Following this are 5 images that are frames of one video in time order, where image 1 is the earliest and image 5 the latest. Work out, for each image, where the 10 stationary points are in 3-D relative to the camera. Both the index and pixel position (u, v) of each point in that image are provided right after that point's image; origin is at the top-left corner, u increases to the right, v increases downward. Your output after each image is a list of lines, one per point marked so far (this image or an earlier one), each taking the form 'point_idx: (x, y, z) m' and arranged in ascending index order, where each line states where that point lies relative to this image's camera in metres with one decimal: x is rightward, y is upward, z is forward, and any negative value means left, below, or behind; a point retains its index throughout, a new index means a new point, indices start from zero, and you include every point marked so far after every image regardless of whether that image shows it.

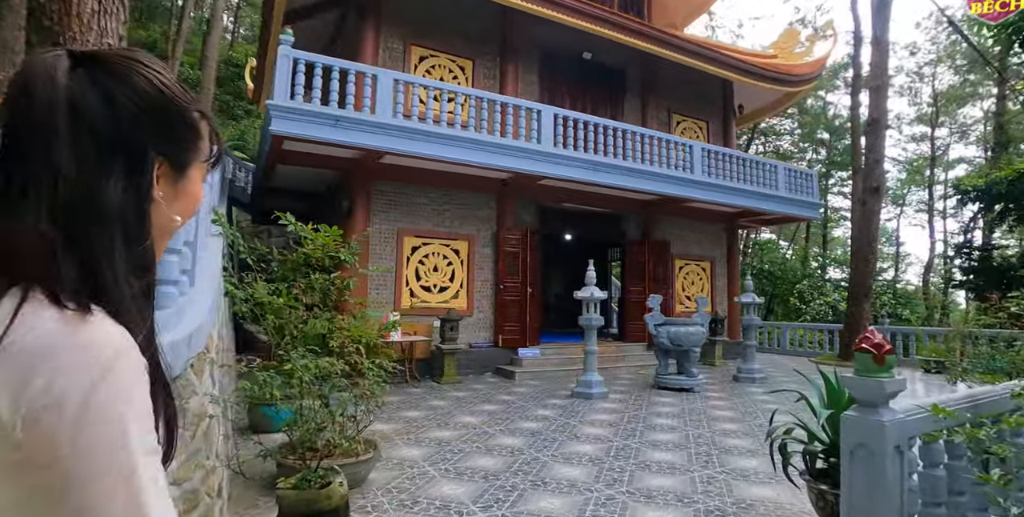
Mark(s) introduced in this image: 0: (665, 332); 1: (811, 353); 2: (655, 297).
0: (+1.9, -0.9, +6.5) m
1: (+6.6, -2.1, +11.7) m
2: (+1.8, -0.5, +6.6) m
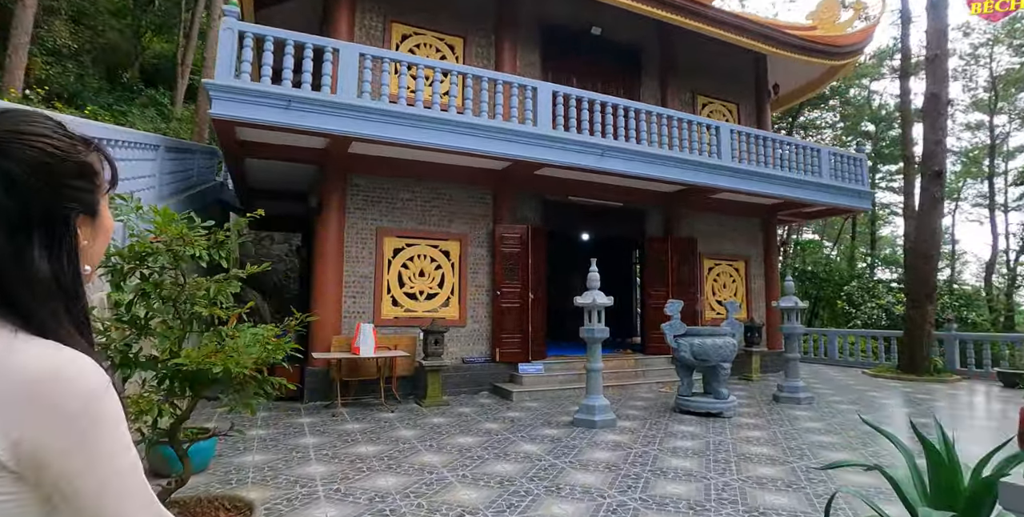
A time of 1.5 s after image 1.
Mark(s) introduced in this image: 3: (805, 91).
0: (+1.8, -0.9, +5.4) m
1: (+6.9, -2.1, +10.3) m
2: (+1.7, -0.5, +5.5) m
3: (+5.7, +3.3, +10.2) m
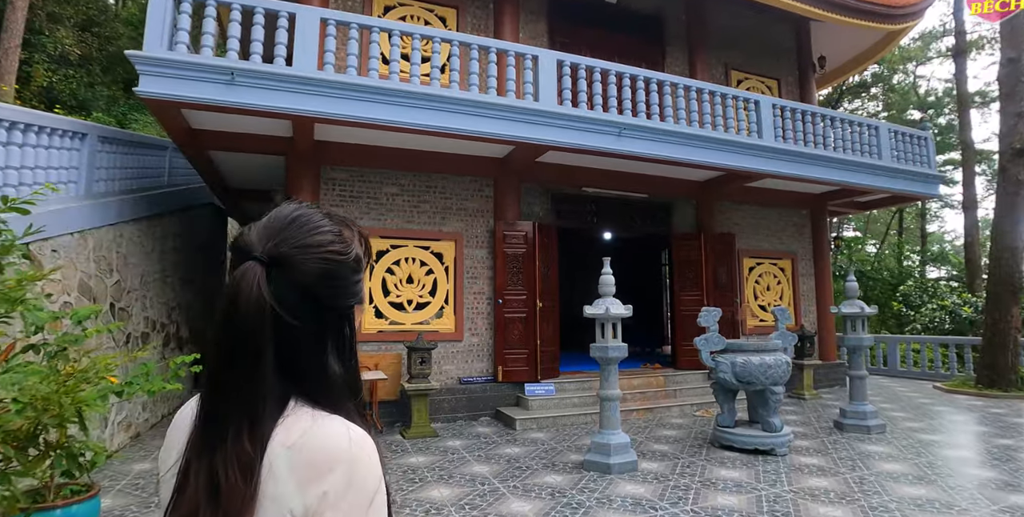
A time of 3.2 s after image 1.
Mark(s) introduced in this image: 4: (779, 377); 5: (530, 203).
0: (+1.8, -0.9, +4.3) m
1: (+7.1, -2.0, +8.9) m
2: (+1.7, -0.4, +4.4) m
3: (+5.9, +3.3, +8.9) m
4: (+2.2, -1.0, +4.3) m
5: (+0.2, +0.7, +6.3) m
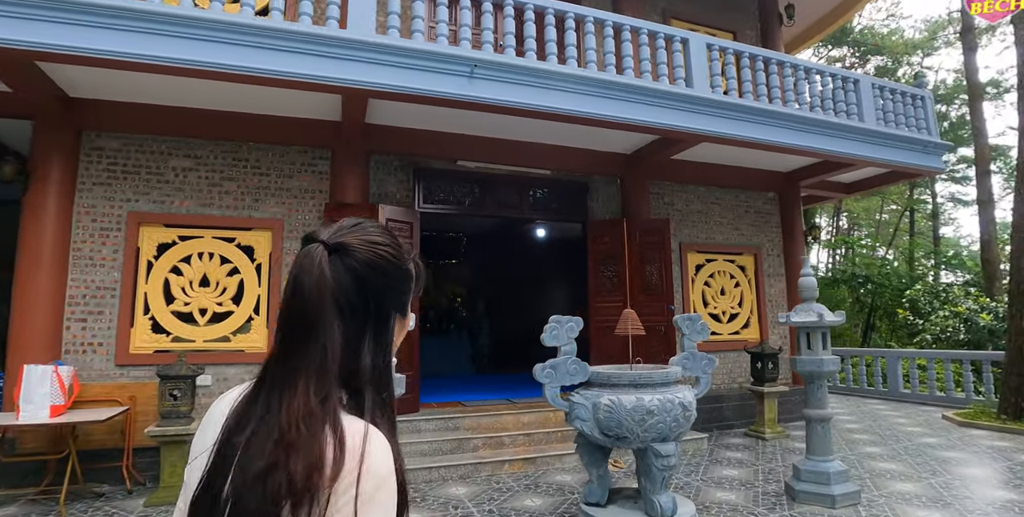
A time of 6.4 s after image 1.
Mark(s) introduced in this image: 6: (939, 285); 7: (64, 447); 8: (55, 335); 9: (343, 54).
0: (+0.4, -0.8, +2.7) m
1: (+5.8, -1.9, +7.1) m
2: (+0.3, -0.3, +2.8) m
3: (+4.6, +3.4, +7.3) m
4: (+0.8, -0.9, +2.6) m
5: (-1.2, +0.7, +4.8) m
6: (+8.6, -0.5, +10.4) m
7: (-3.2, -1.3, +3.6) m
8: (-3.4, -0.6, +3.9) m
9: (-1.2, +1.5, +3.7) m
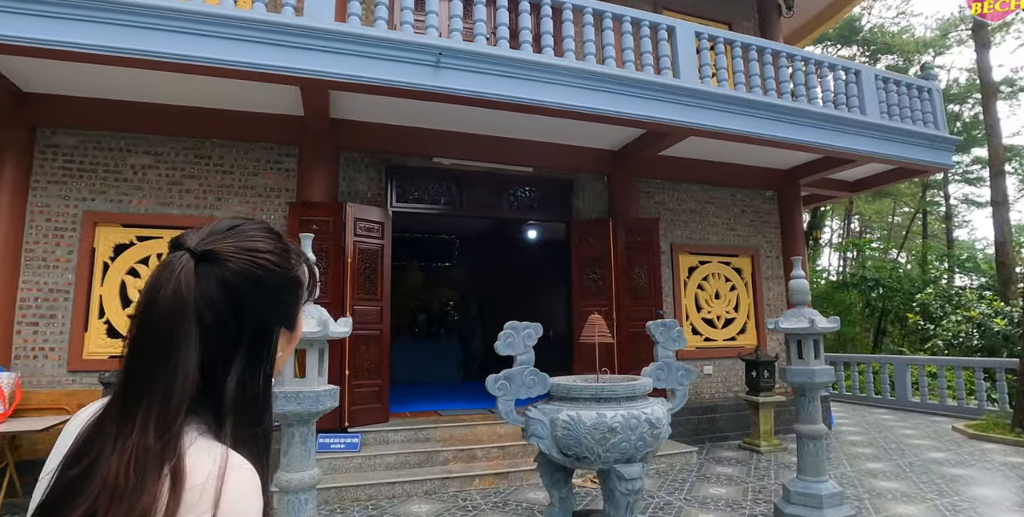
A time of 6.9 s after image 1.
0: (+0.2, -0.8, +2.5) m
1: (+5.7, -2.0, +6.7) m
2: (+0.1, -0.3, +2.6) m
3: (+4.4, +3.4, +7.0) m
4: (+0.6, -0.9, +2.4) m
5: (-1.4, +0.7, +4.6) m
6: (+8.5, -0.6, +10.0) m
7: (-3.4, -1.3, +3.4) m
8: (-3.6, -0.6, +3.7) m
9: (-1.4, +1.4, +3.5) m
